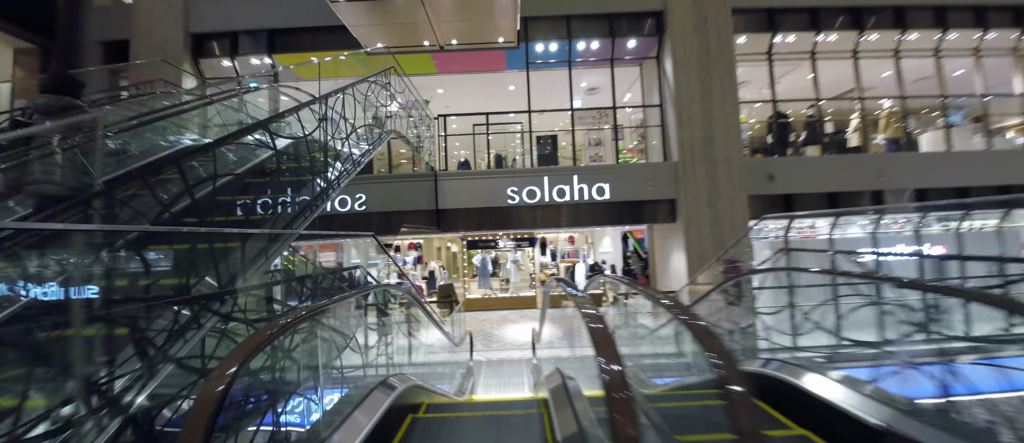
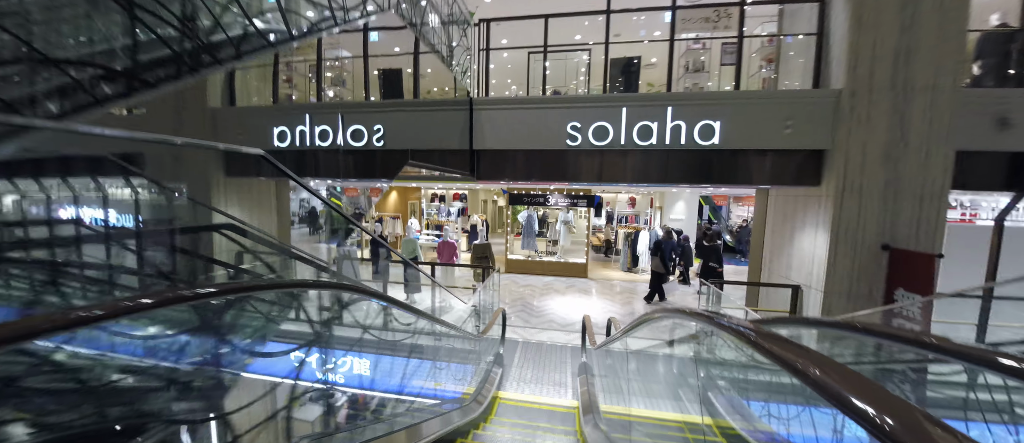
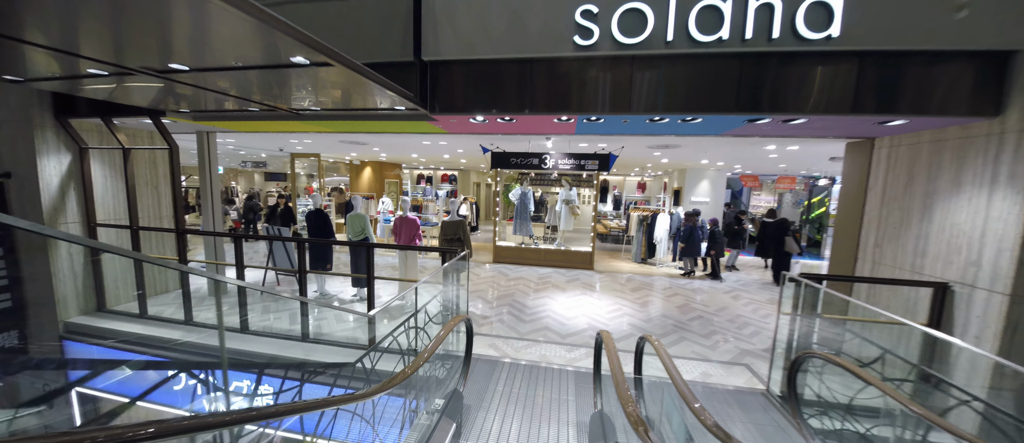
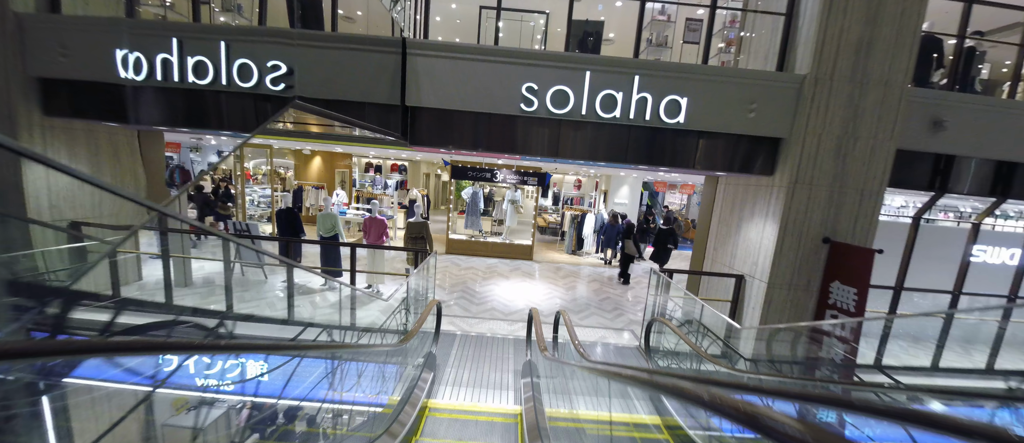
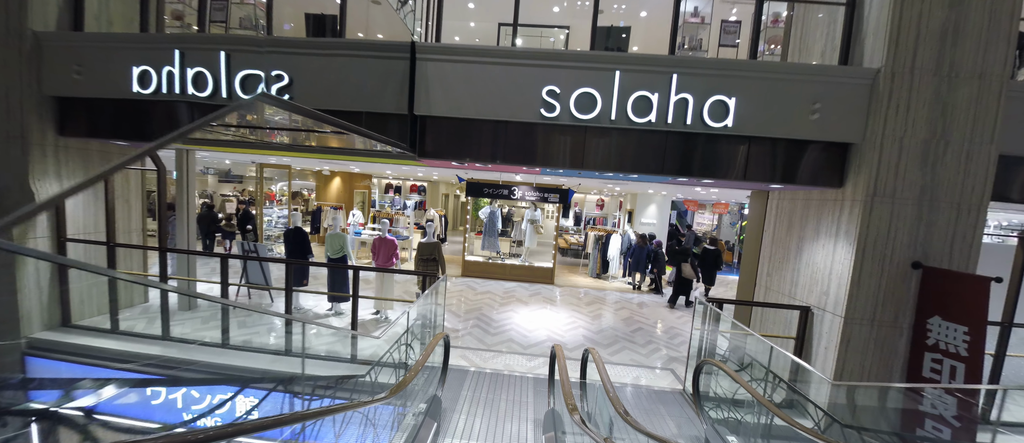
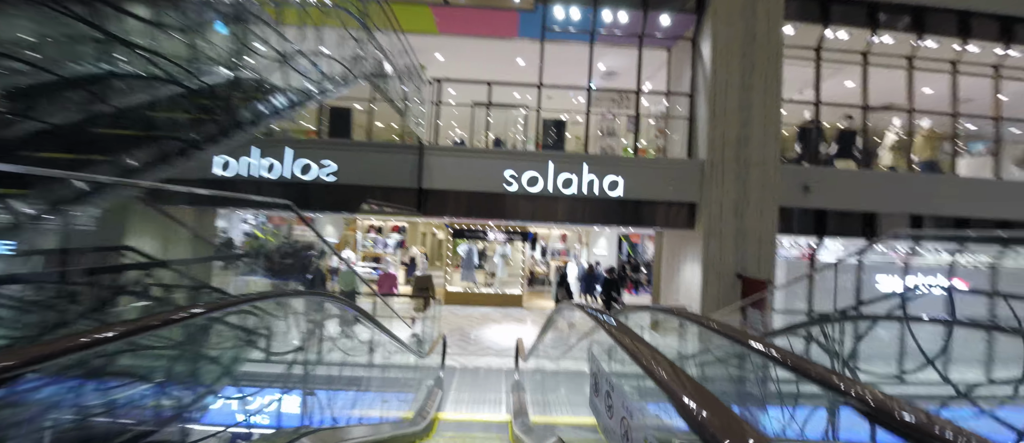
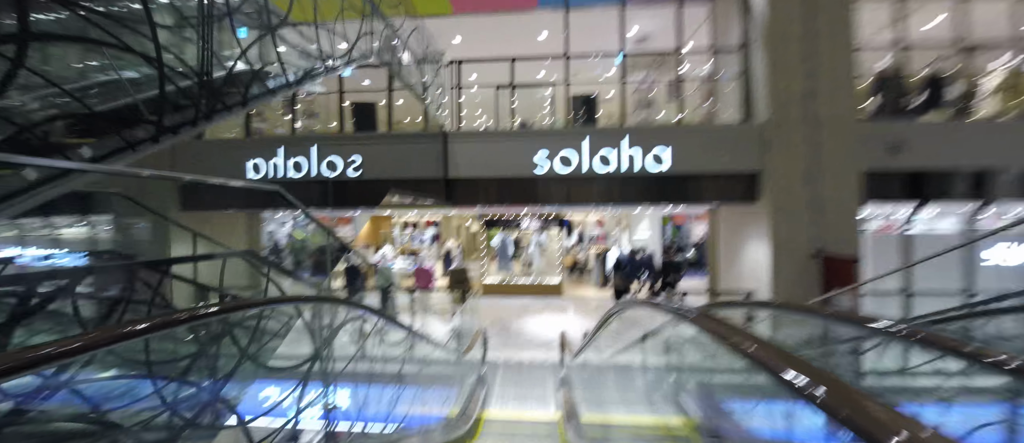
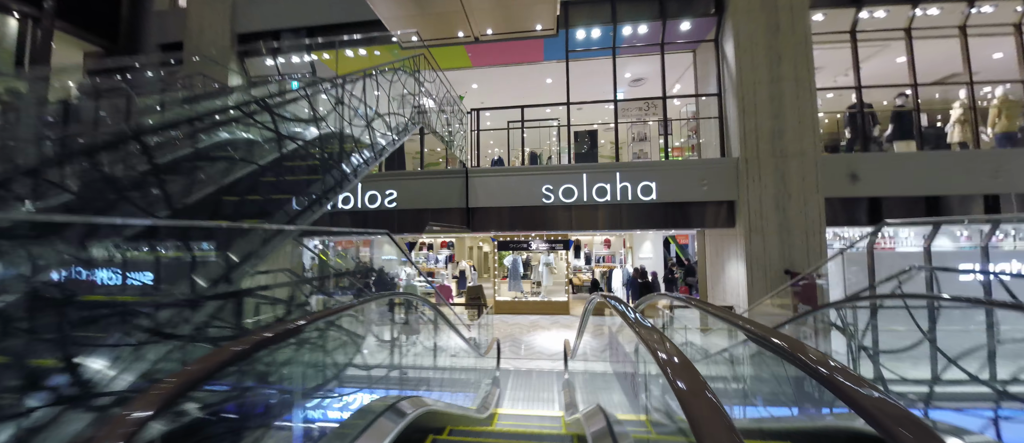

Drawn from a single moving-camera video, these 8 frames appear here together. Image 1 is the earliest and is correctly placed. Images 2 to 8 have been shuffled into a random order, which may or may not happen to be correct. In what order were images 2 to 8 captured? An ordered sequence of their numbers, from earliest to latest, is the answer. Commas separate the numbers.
8, 6, 7, 2, 4, 5, 3
